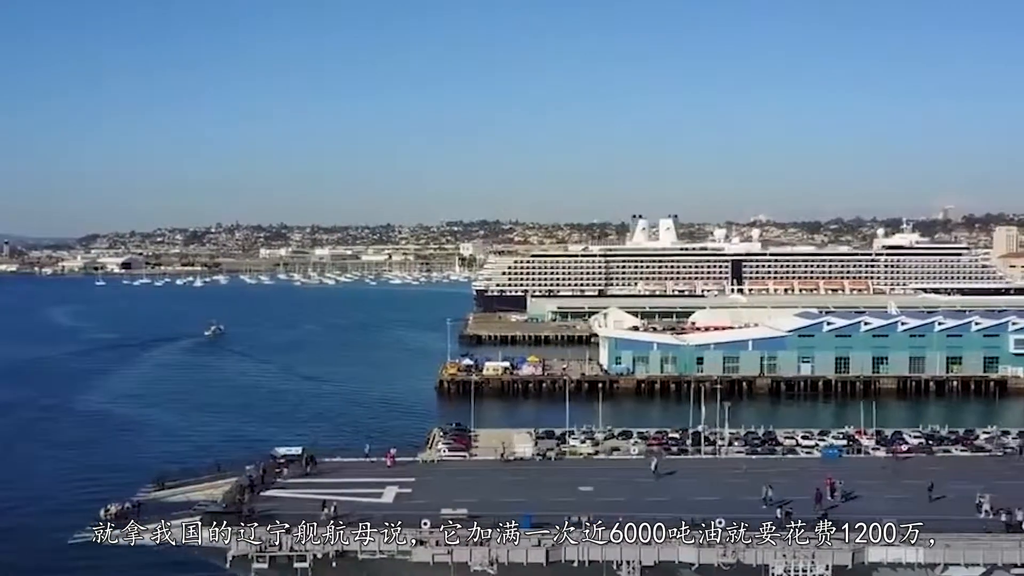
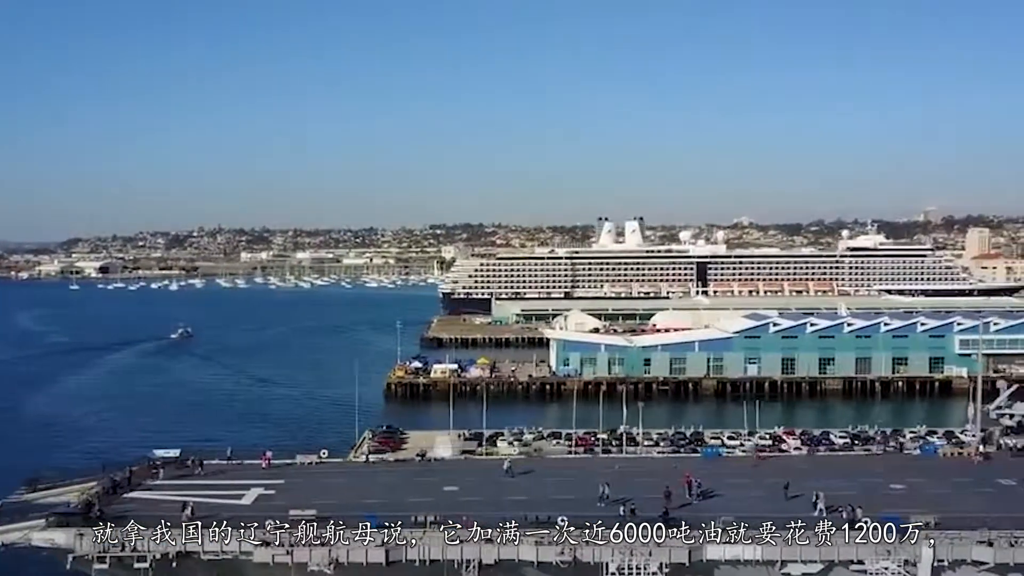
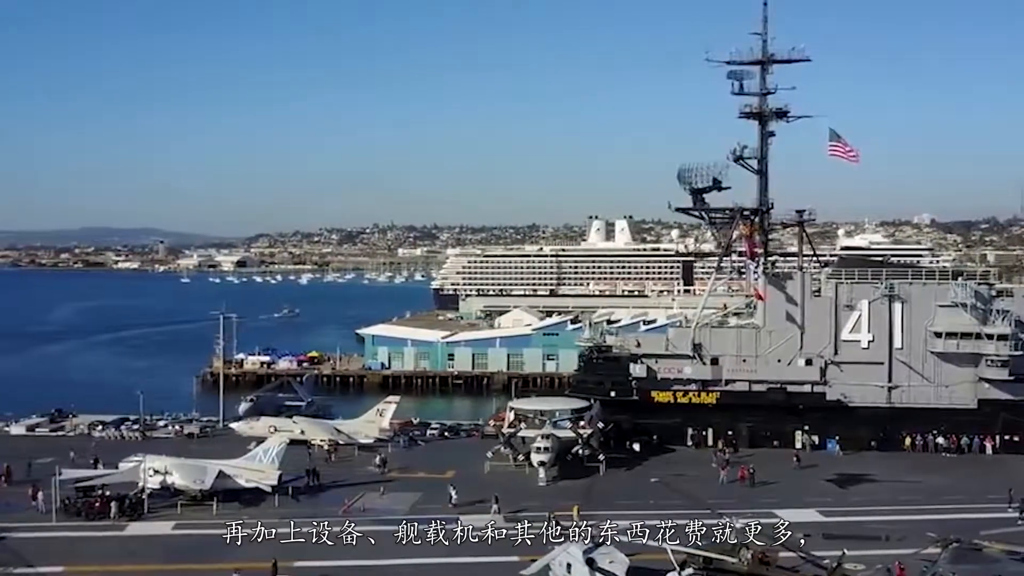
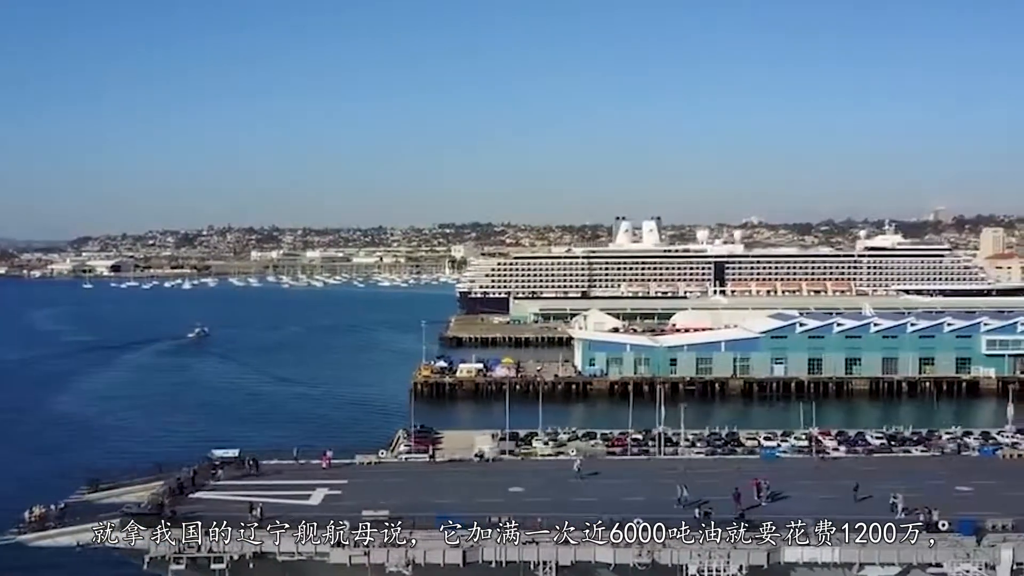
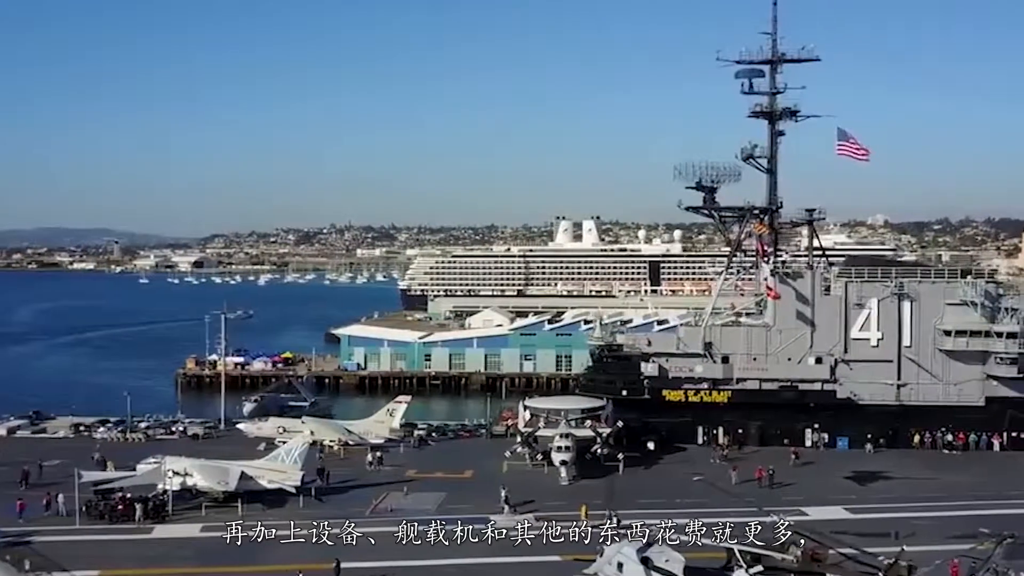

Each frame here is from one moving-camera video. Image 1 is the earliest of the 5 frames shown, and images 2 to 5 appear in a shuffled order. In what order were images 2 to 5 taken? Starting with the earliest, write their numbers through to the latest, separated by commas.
4, 2, 5, 3
